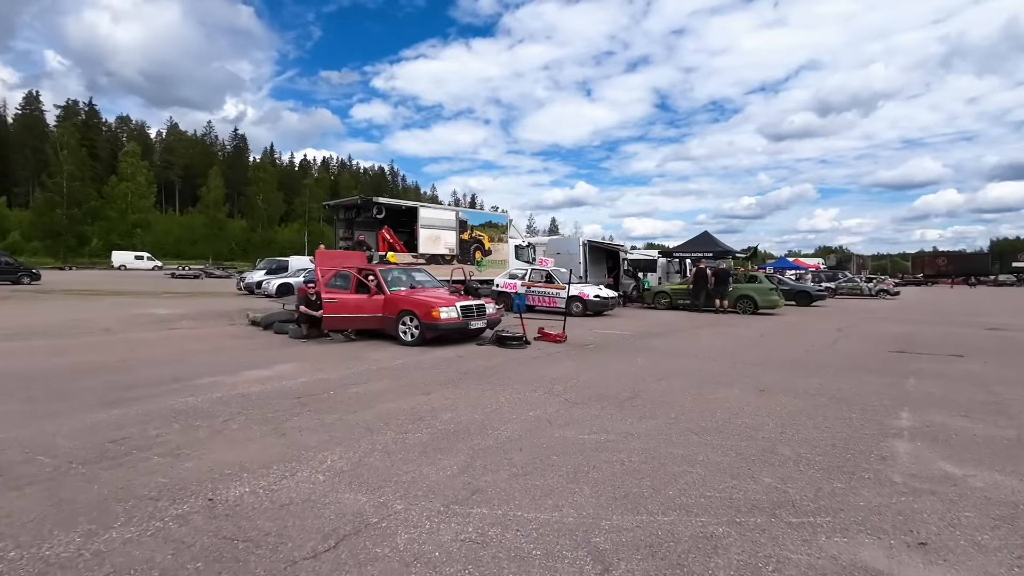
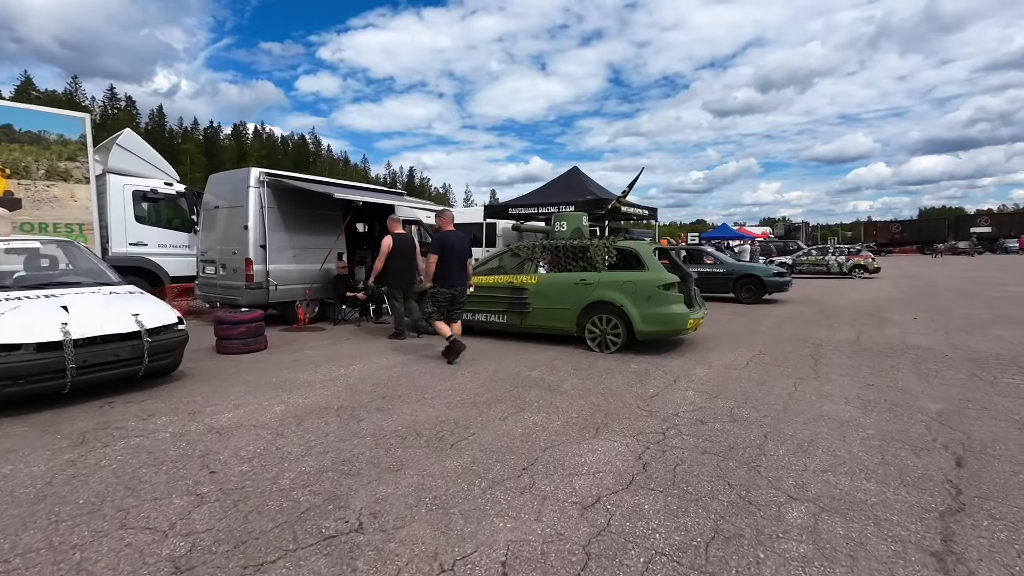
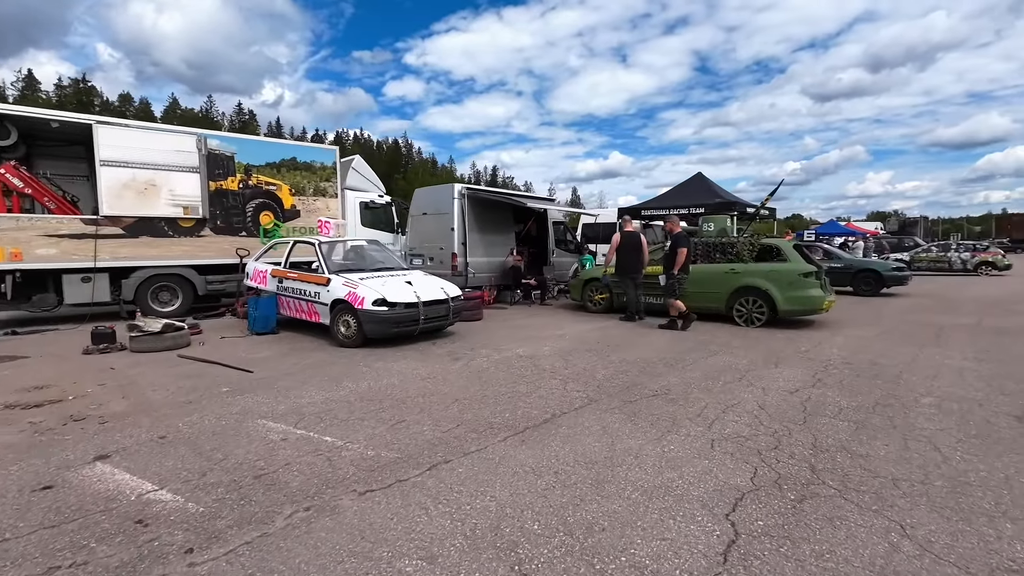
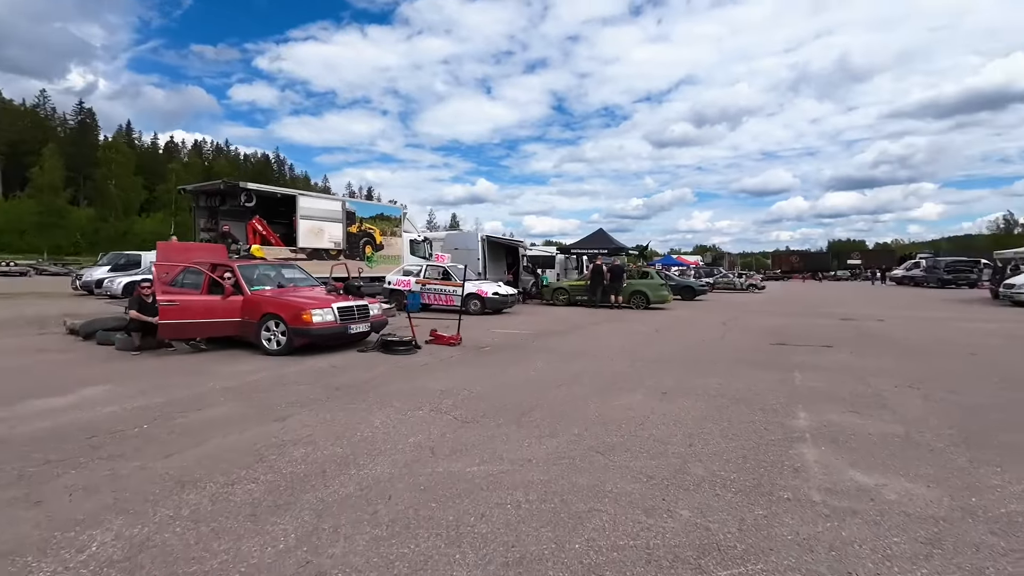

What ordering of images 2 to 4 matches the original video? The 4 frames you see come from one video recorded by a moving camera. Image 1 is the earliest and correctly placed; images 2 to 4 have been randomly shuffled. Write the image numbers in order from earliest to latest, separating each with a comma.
4, 3, 2
